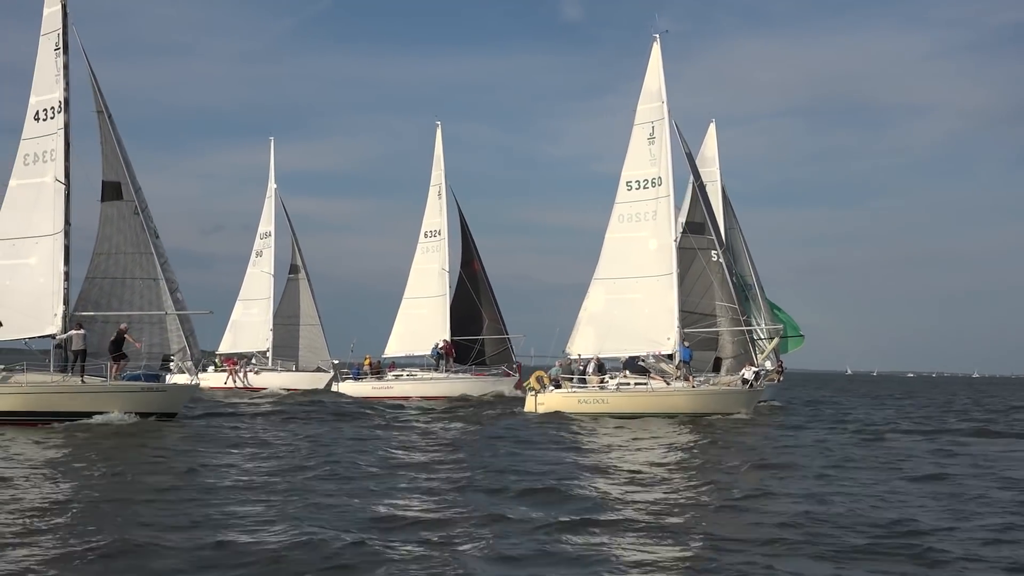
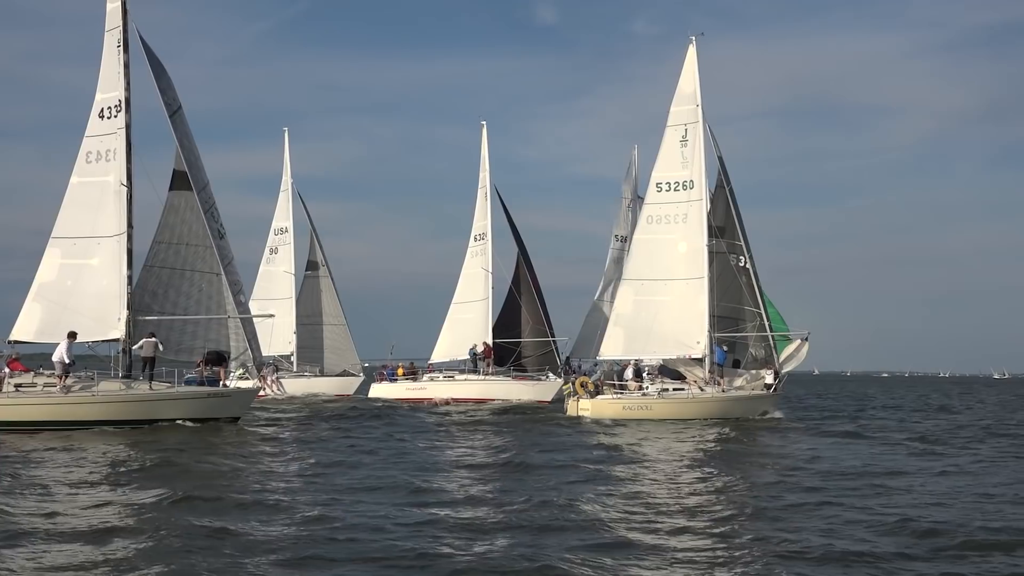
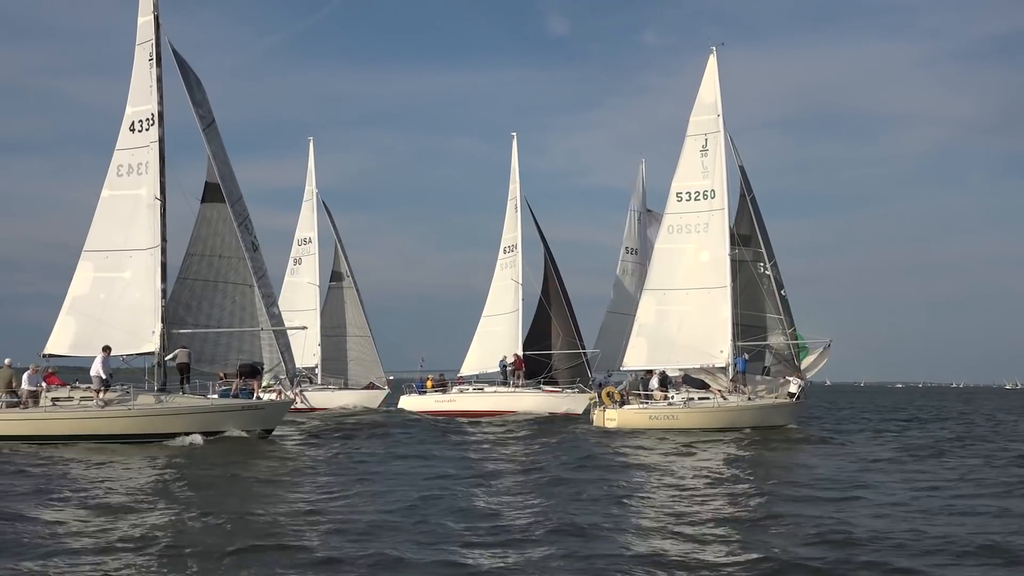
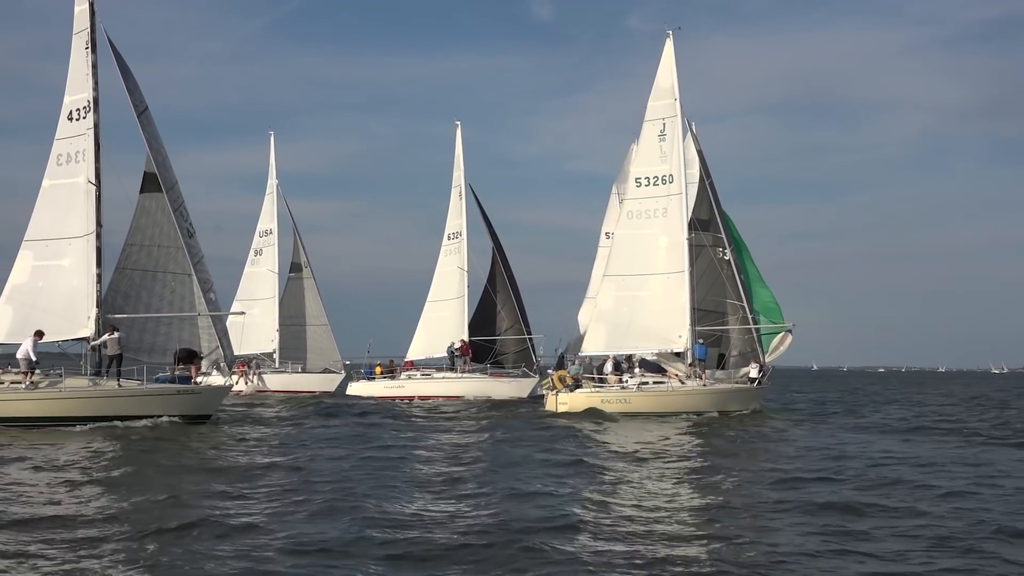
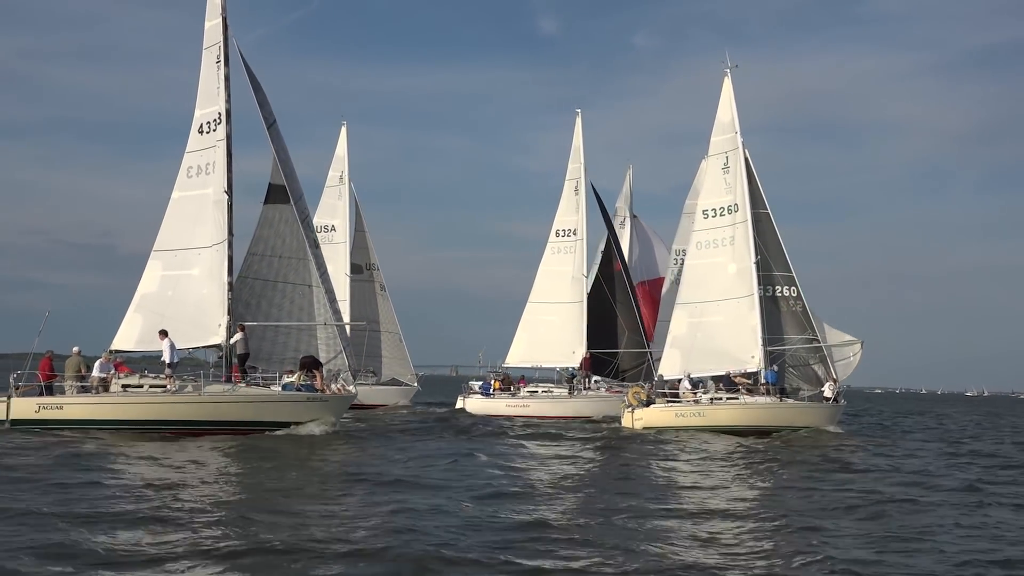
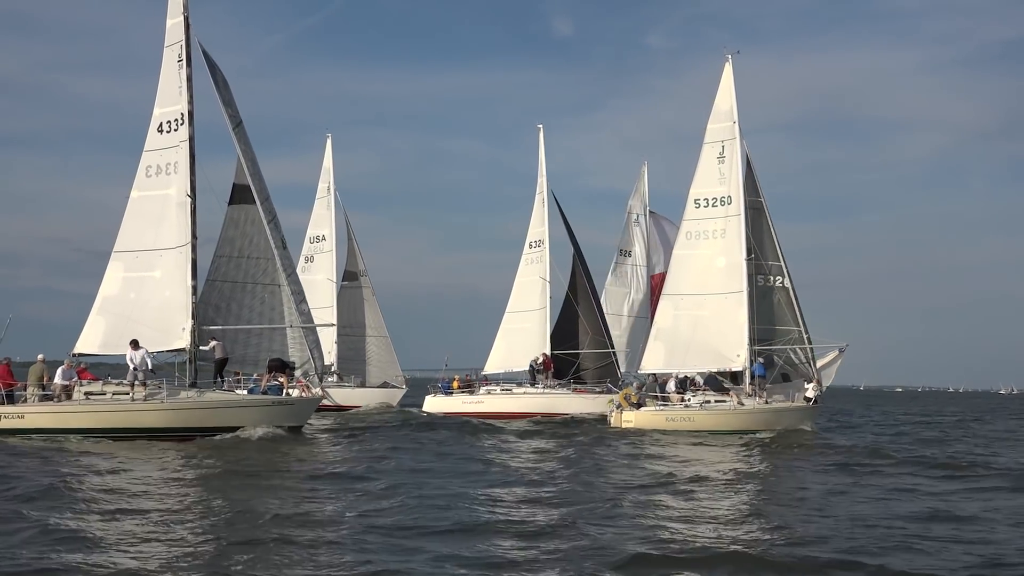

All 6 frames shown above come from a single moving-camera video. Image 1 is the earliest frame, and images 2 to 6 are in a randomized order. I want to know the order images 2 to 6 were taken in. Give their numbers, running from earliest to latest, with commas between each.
4, 2, 3, 6, 5
